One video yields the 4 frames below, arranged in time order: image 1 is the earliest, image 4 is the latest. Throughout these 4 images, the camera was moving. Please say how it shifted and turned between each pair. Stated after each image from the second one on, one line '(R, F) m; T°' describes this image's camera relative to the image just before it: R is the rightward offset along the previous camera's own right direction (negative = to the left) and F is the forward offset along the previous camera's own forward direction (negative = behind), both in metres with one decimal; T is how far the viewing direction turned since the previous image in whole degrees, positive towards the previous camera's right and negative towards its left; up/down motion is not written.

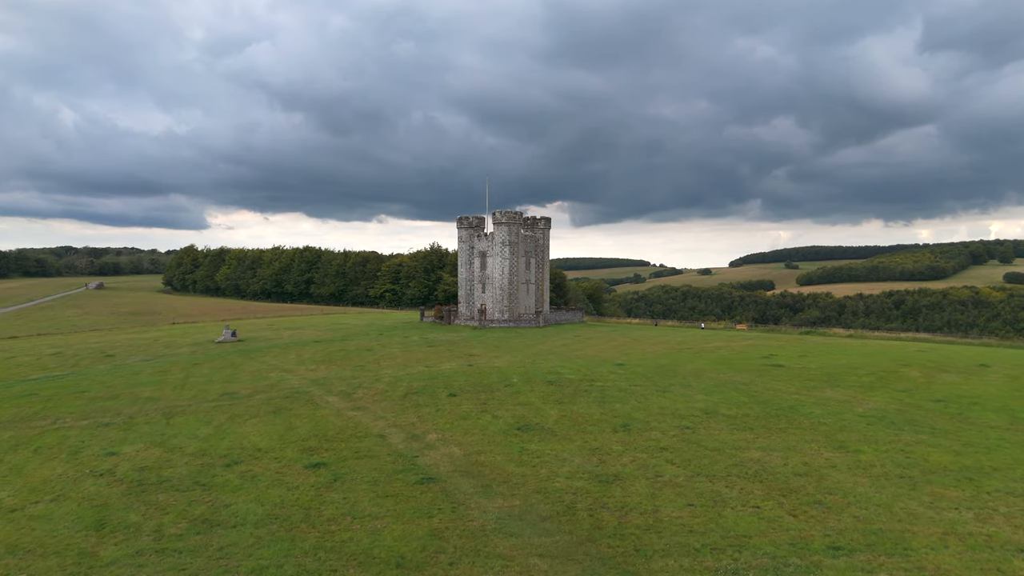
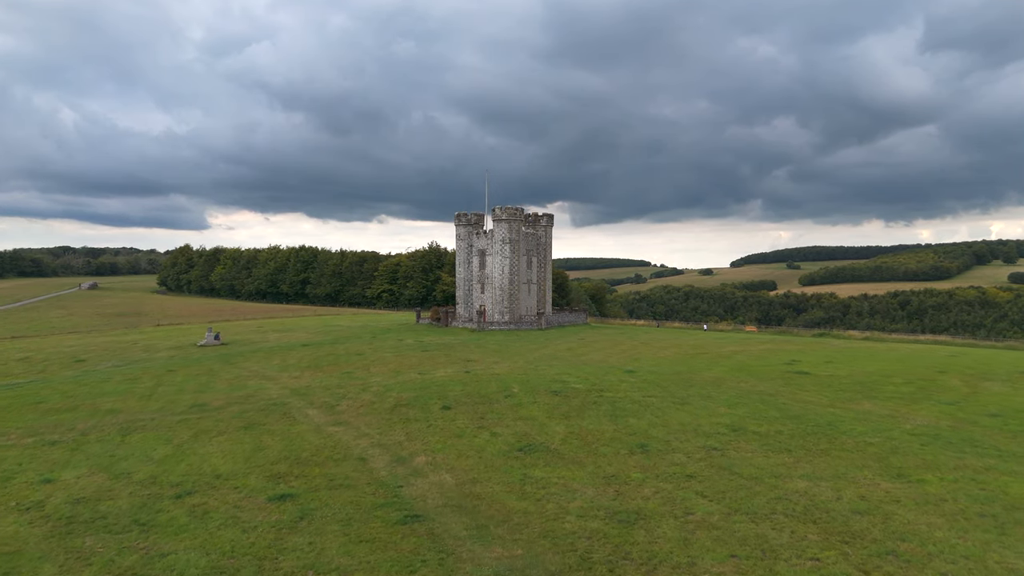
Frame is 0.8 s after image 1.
(0.0, +2.9) m; 0°
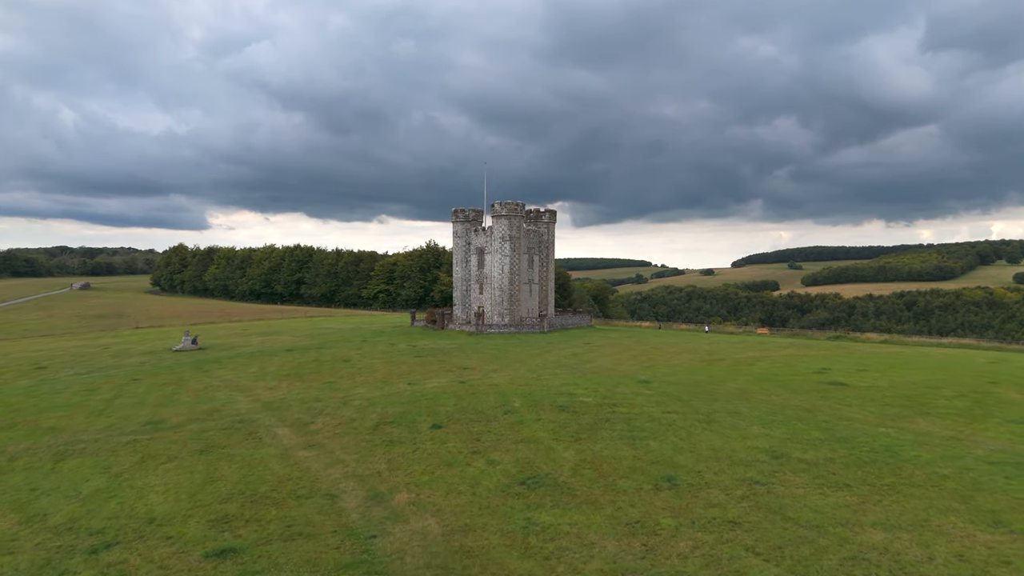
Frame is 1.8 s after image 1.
(0.0, +3.3) m; 0°
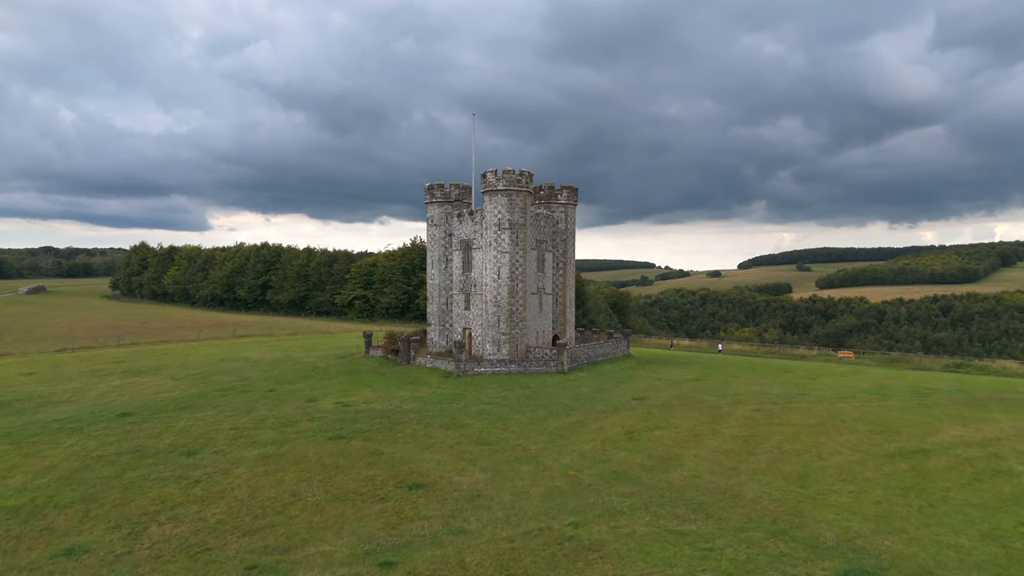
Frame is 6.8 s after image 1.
(0.0, +17.7) m; 0°
